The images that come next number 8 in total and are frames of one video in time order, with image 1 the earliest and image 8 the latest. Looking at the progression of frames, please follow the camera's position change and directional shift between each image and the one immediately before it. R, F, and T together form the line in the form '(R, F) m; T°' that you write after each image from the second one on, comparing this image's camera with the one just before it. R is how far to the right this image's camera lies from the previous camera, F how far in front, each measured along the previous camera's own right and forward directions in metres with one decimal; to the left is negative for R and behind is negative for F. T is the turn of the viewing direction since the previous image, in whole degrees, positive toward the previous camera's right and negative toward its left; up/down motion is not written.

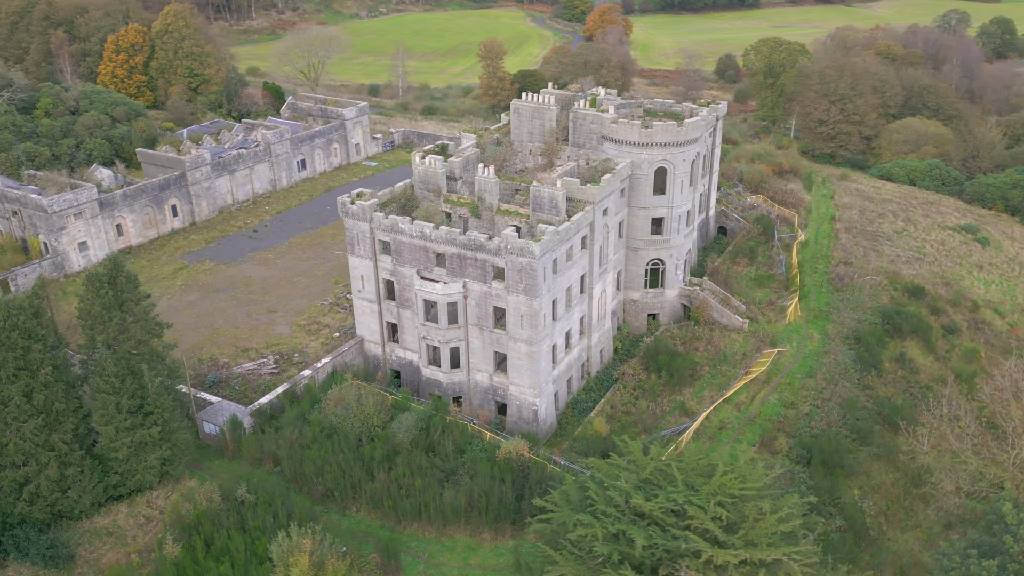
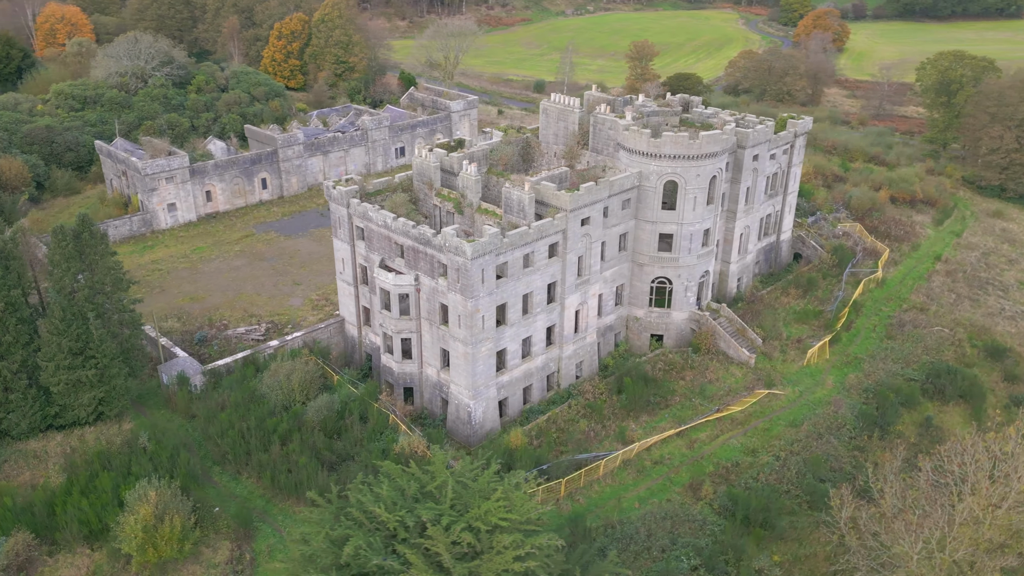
(+14.3, +2.5) m; -15°
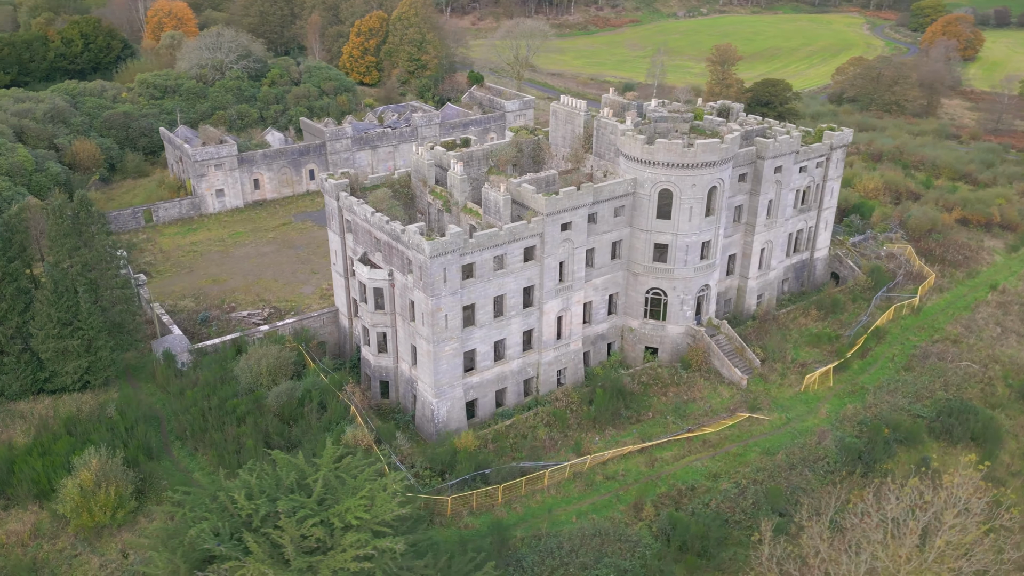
(+8.0, +0.9) m; -8°
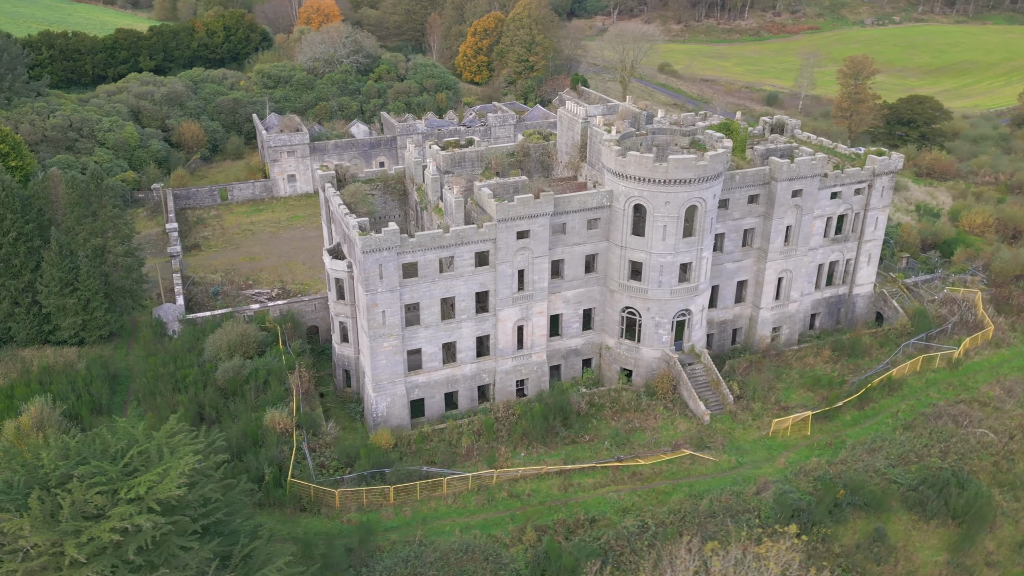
(+12.6, +2.1) m; -13°
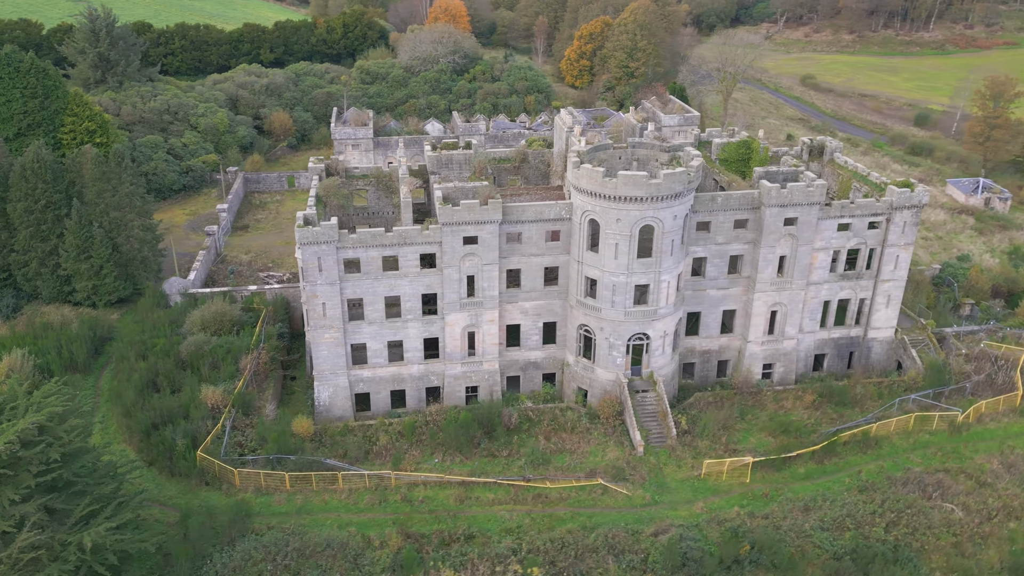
(+12.4, +1.9) m; -12°
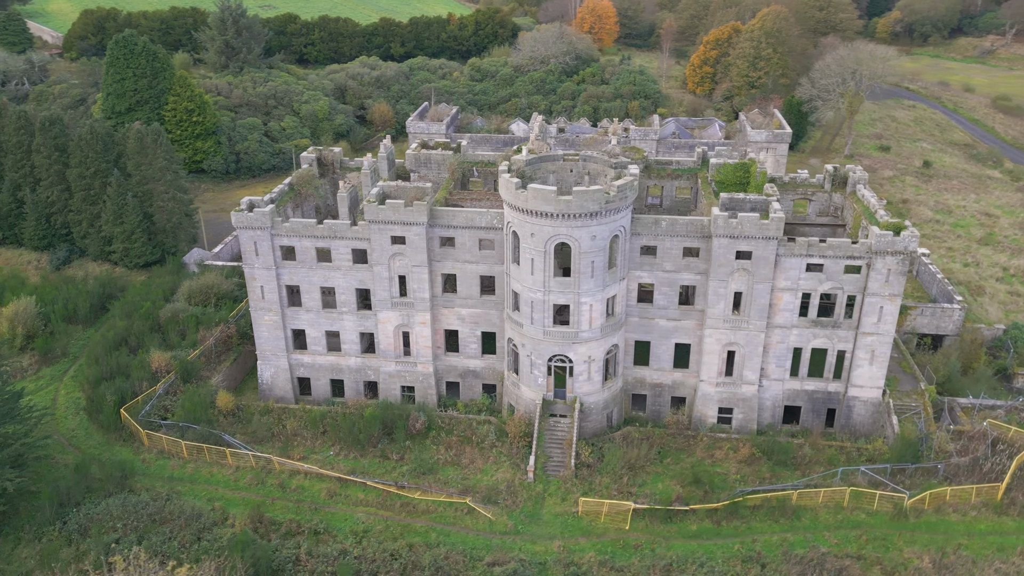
(+15.0, +2.9) m; -14°
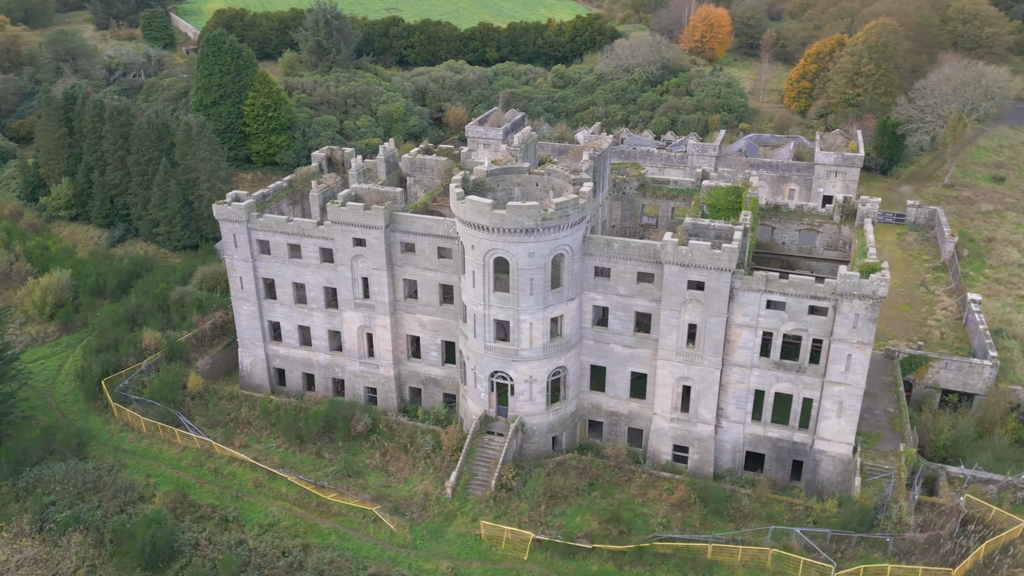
(+10.6, +1.8) m; -11°
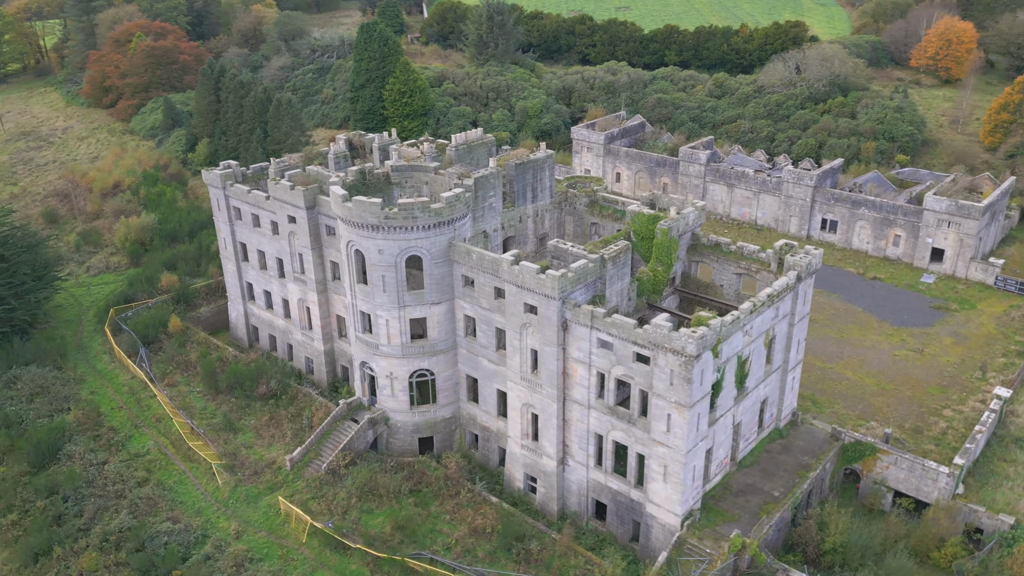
(+20.7, +4.4) m; -20°
